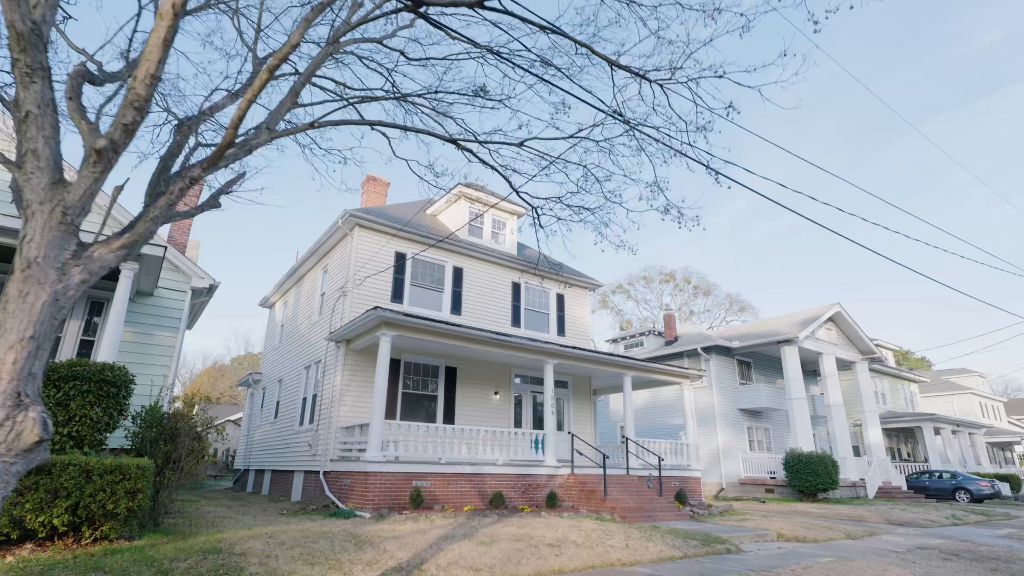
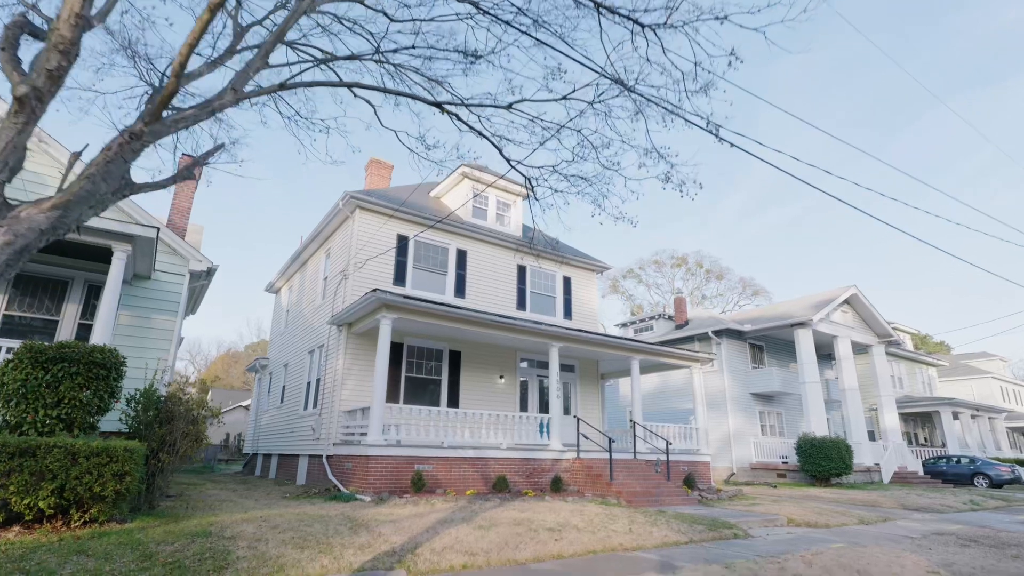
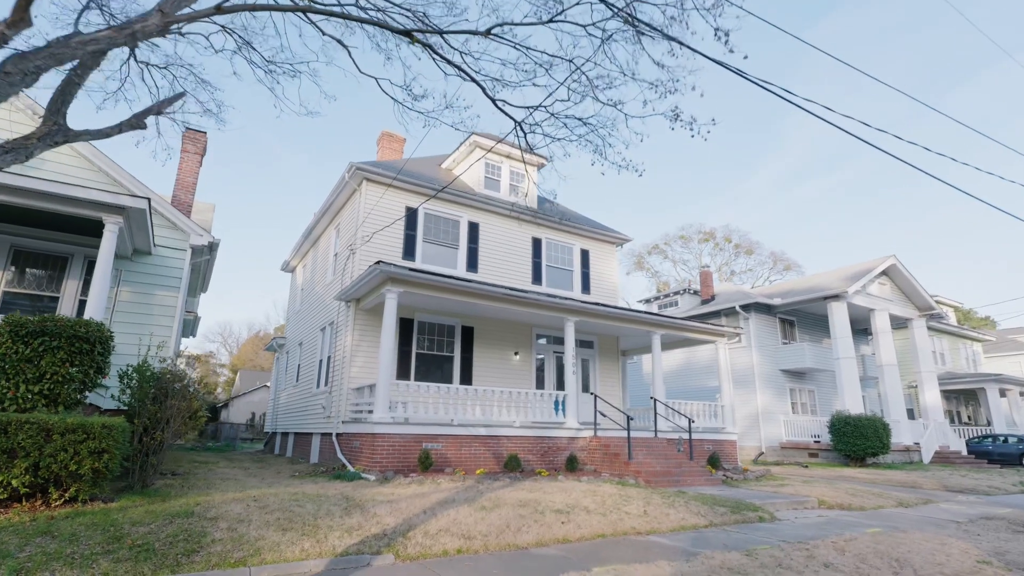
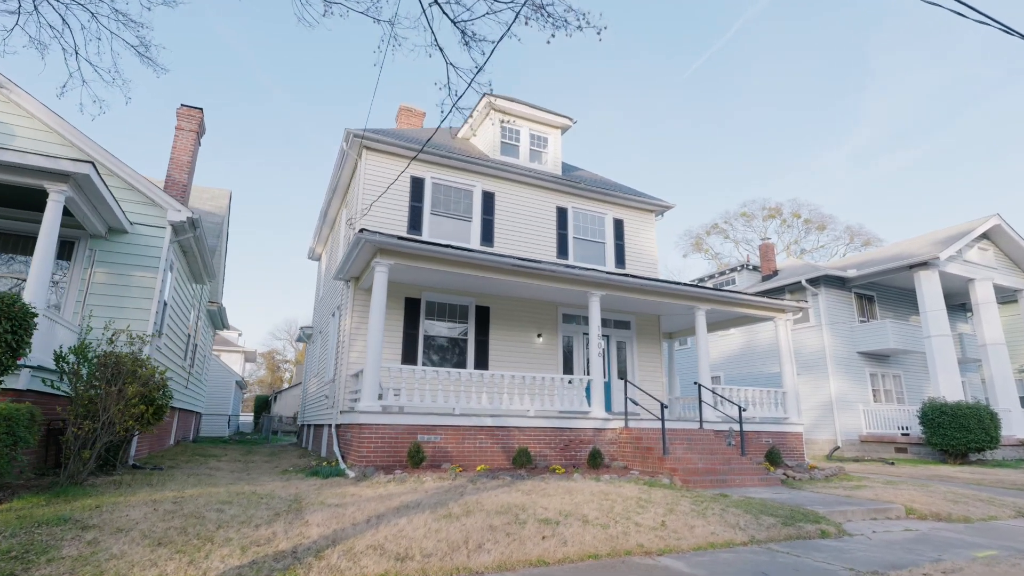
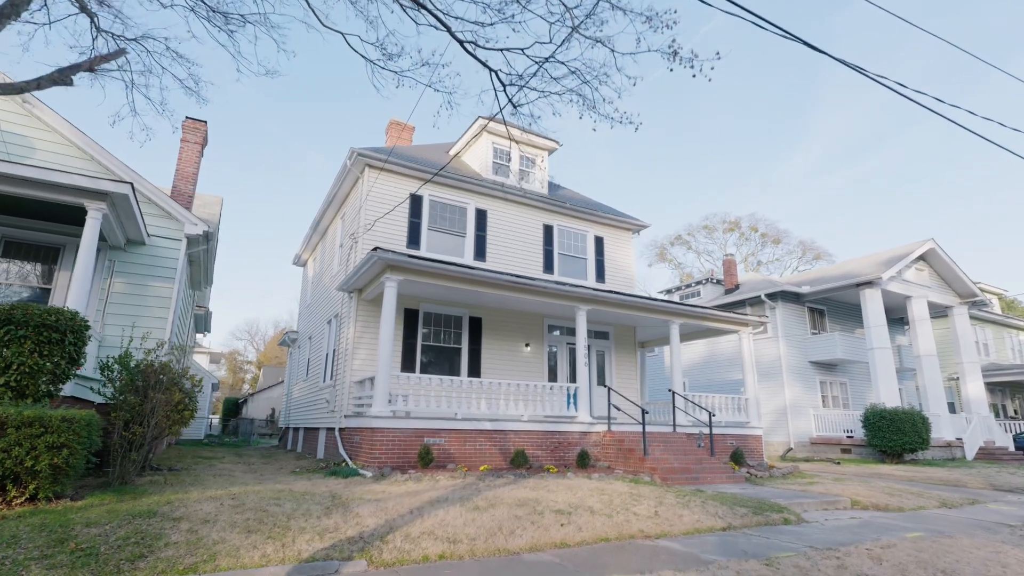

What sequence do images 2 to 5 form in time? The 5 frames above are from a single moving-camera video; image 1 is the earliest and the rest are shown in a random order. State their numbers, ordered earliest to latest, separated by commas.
2, 3, 5, 4
